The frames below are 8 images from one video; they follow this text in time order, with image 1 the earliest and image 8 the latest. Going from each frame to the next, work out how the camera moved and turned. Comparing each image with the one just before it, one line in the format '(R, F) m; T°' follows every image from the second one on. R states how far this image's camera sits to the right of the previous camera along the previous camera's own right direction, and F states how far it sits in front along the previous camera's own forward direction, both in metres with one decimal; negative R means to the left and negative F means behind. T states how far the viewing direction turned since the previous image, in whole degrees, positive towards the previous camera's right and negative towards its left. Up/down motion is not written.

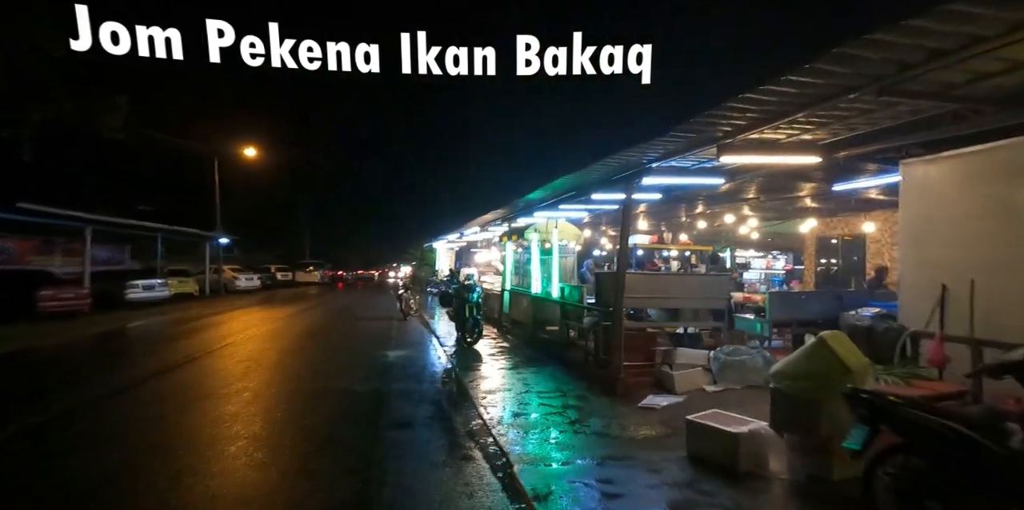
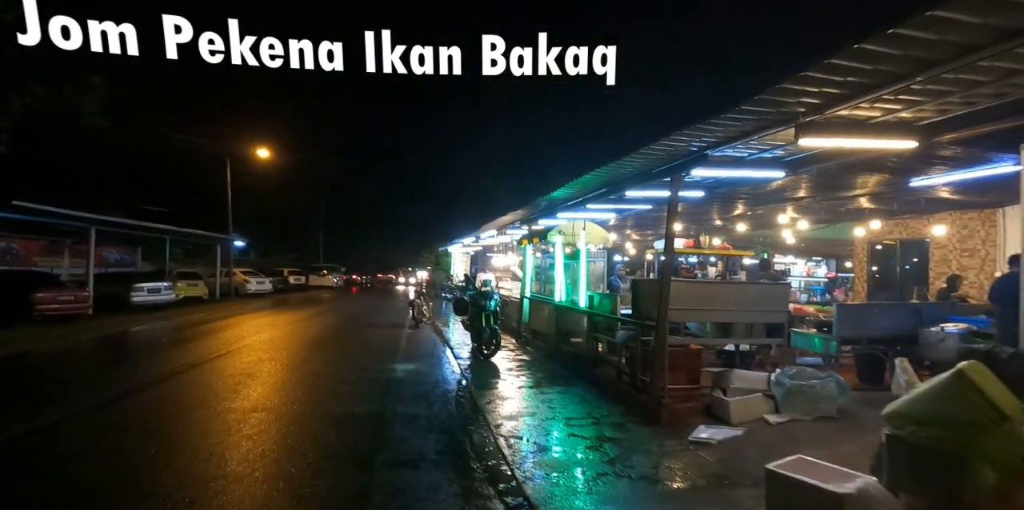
(-0.1, +1.1) m; -2°
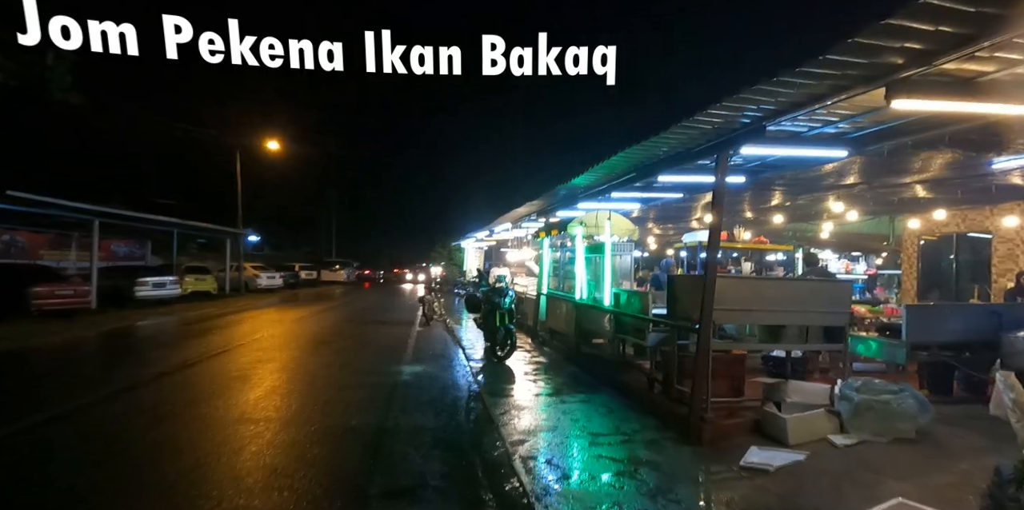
(-0.1, +0.9) m; -1°
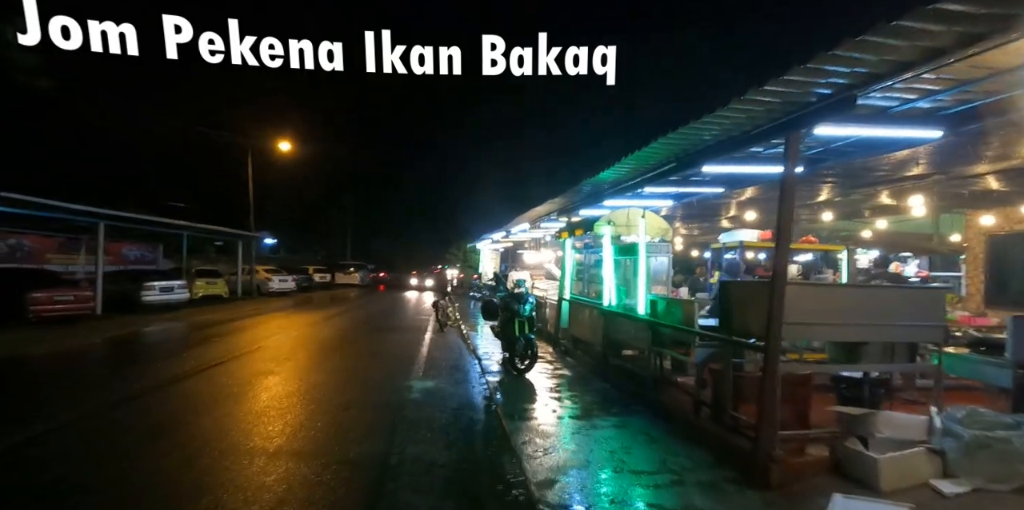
(-0.1, +0.9) m; -2°
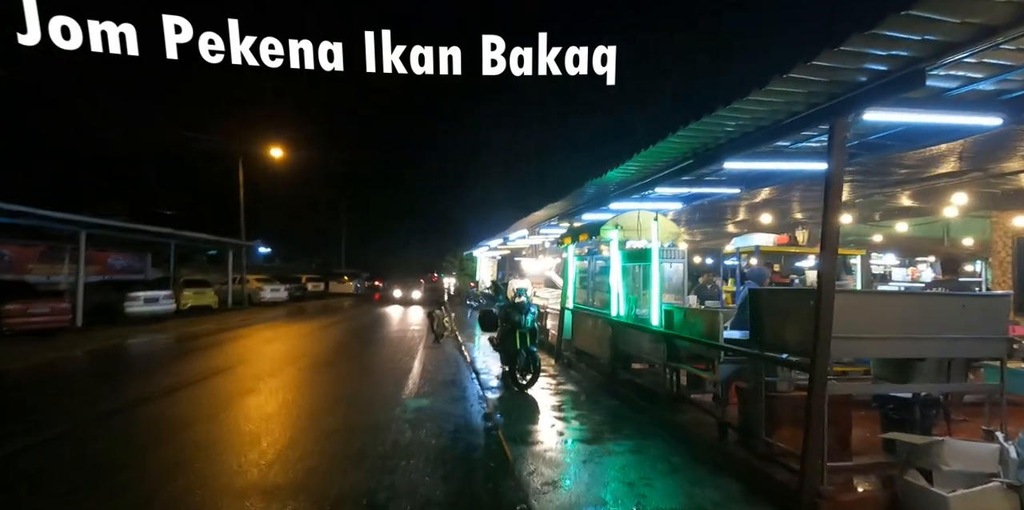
(-0.1, +0.6) m; 0°
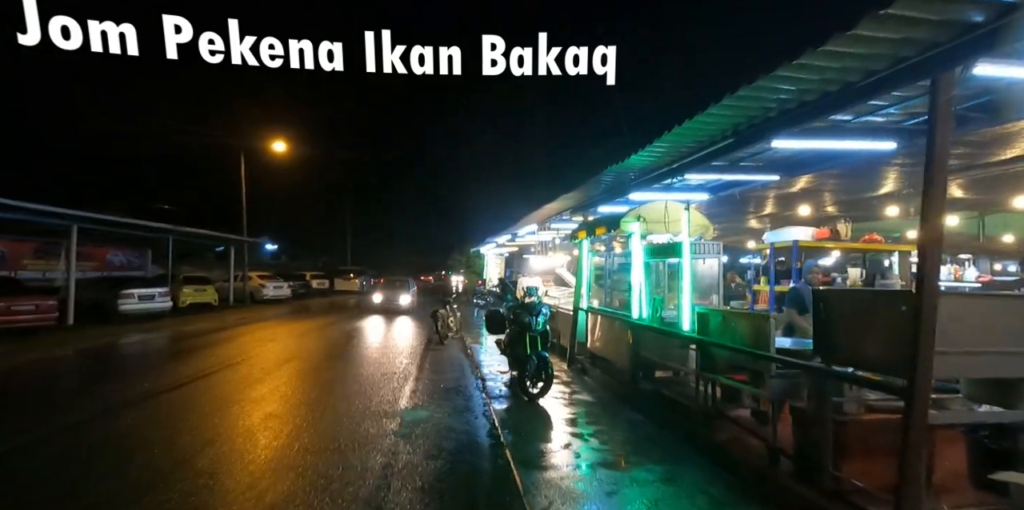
(0.0, +0.9) m; -1°
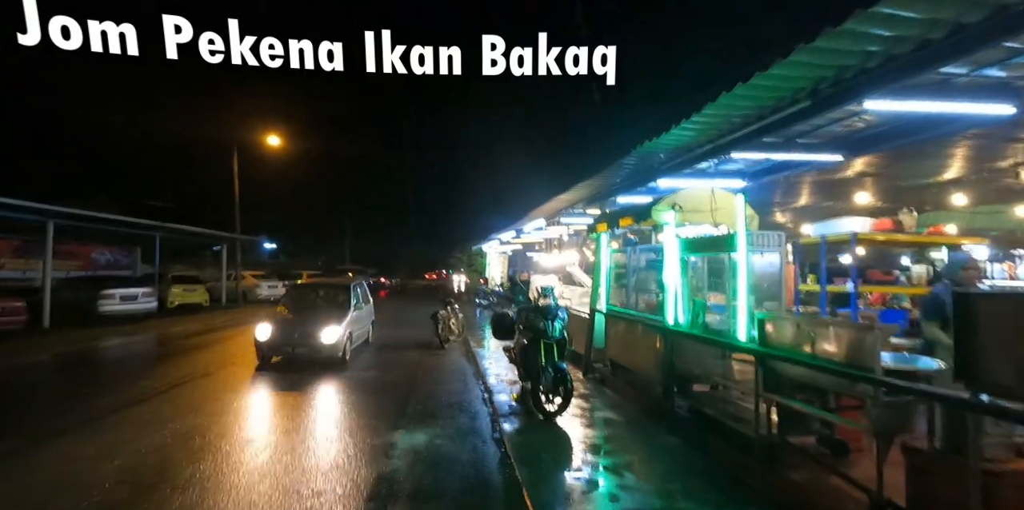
(-0.1, +1.1) m; 0°
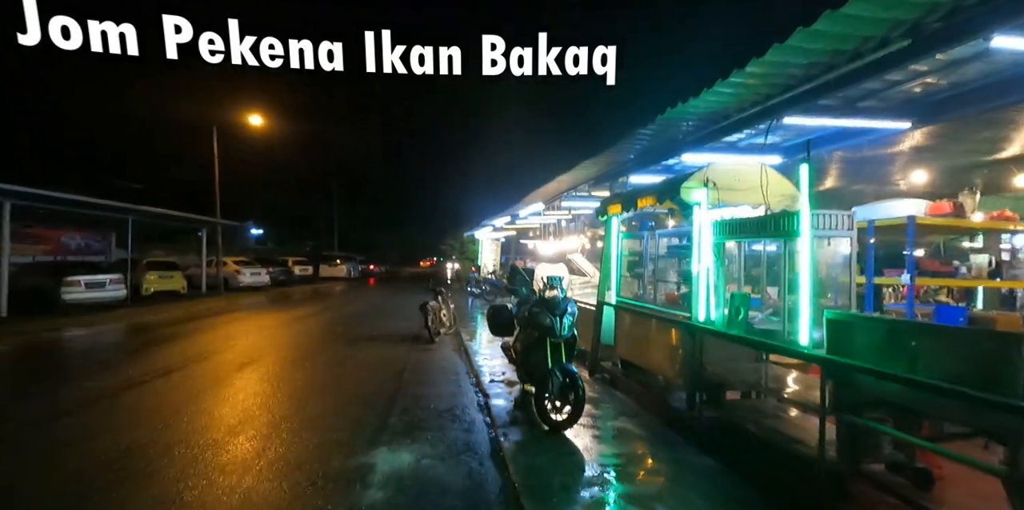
(-0.1, +1.0) m; +1°
